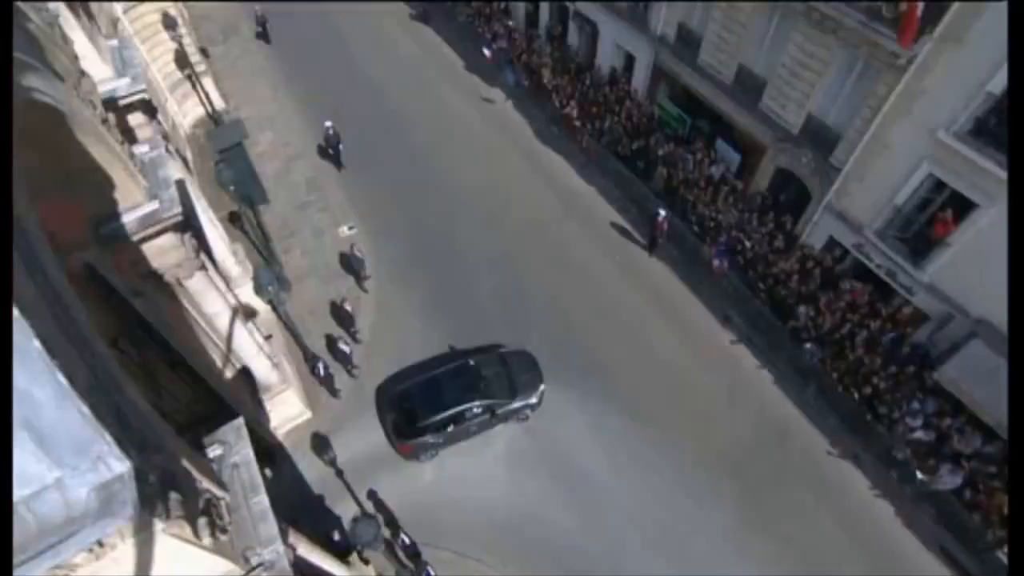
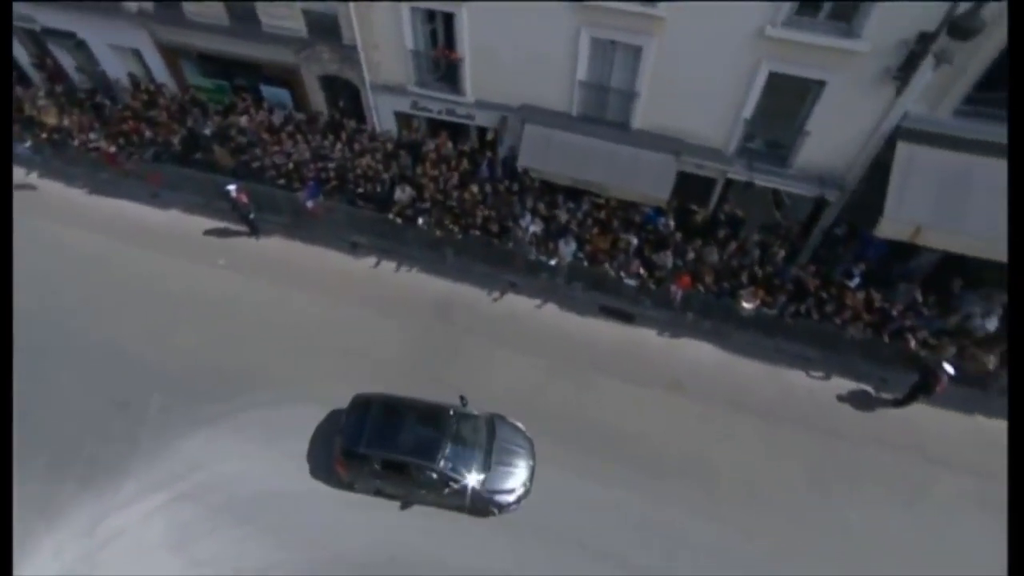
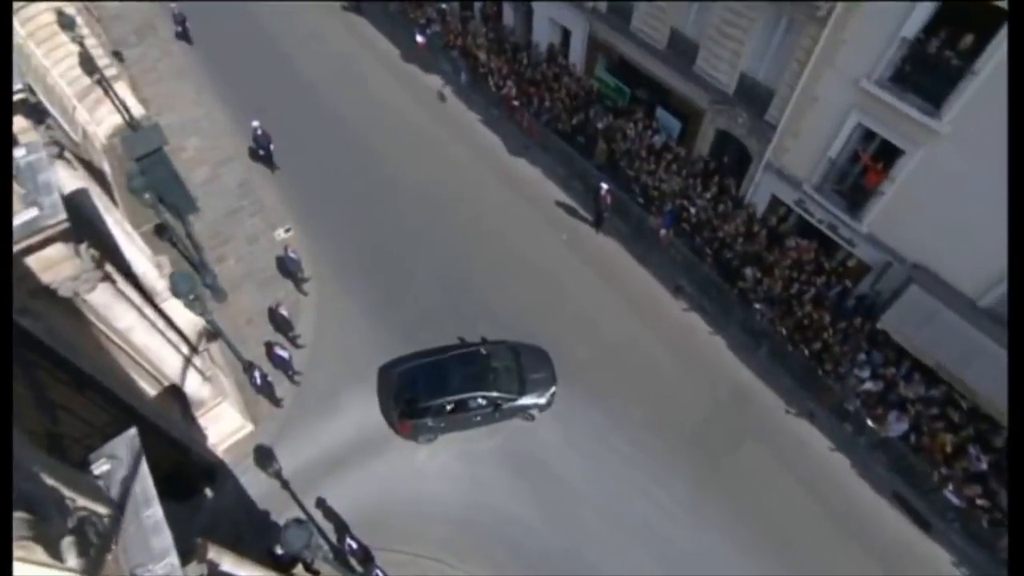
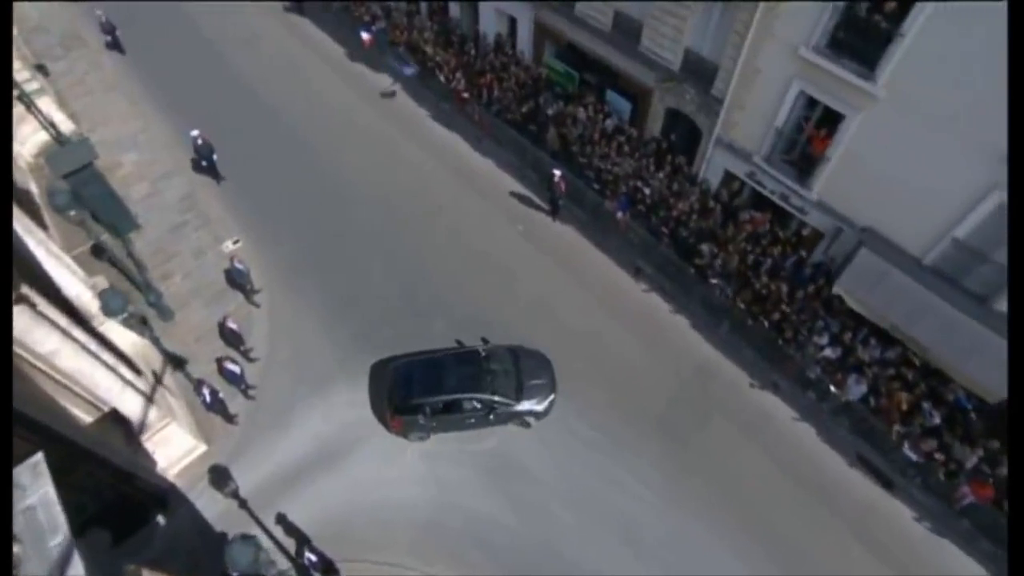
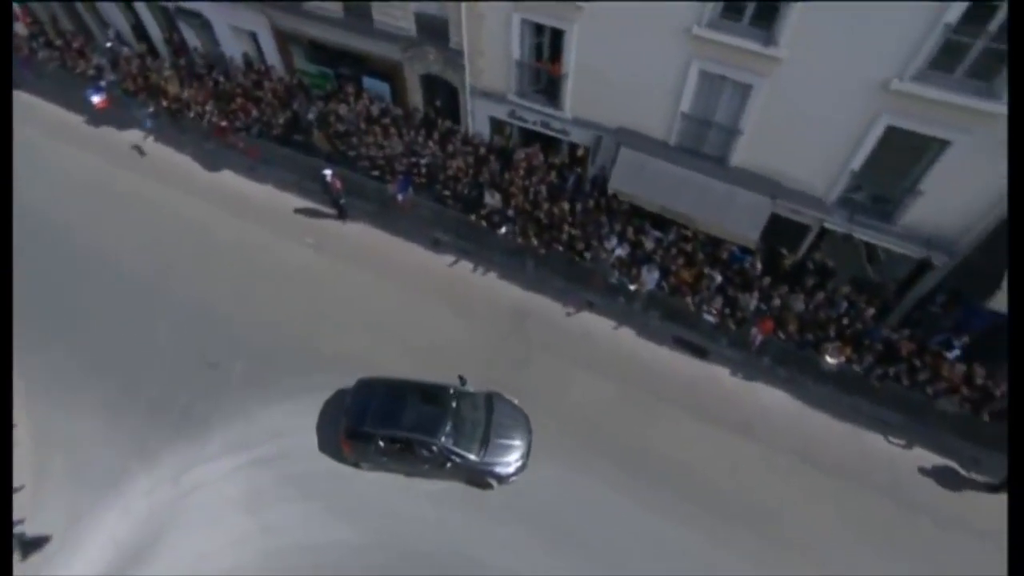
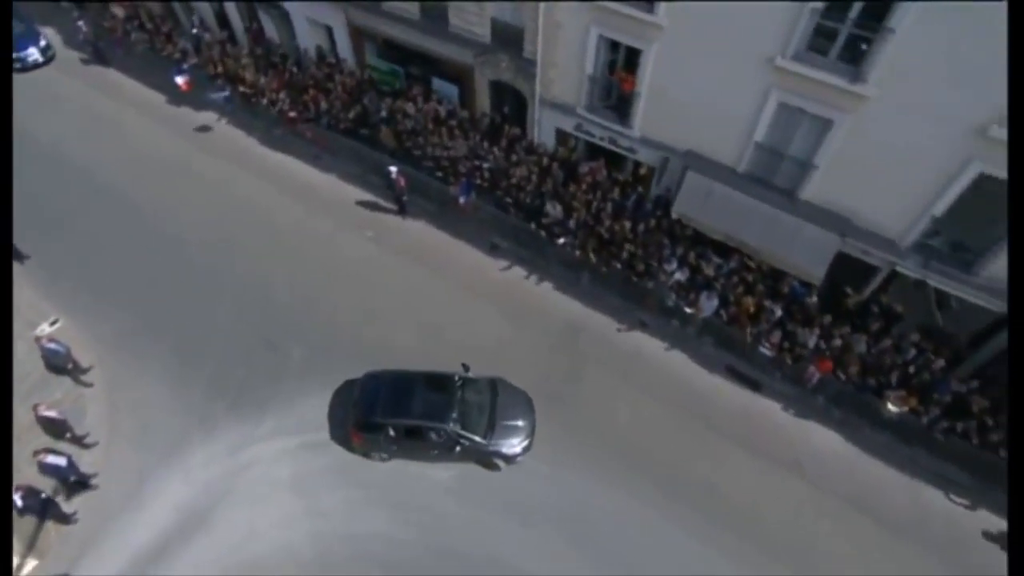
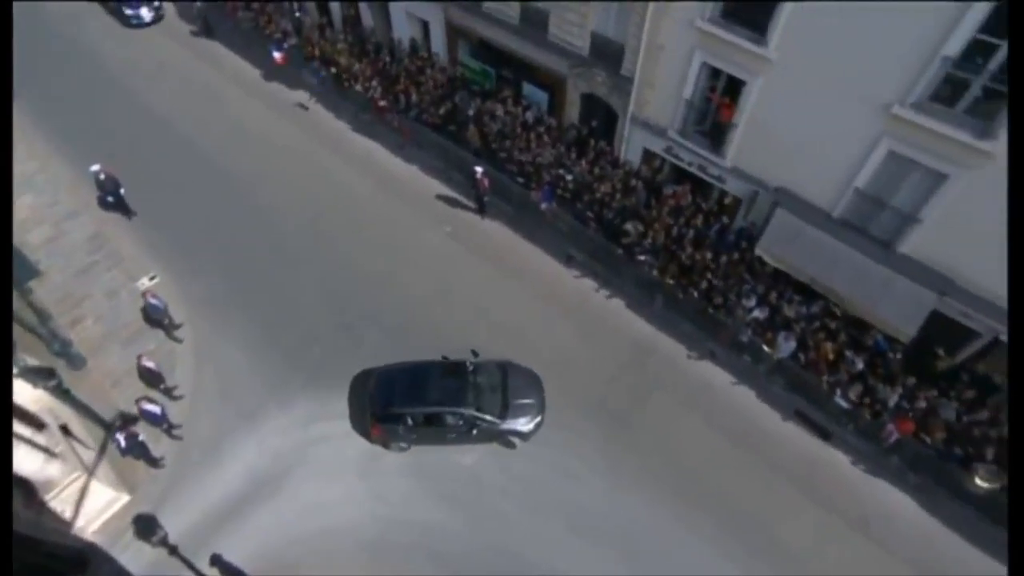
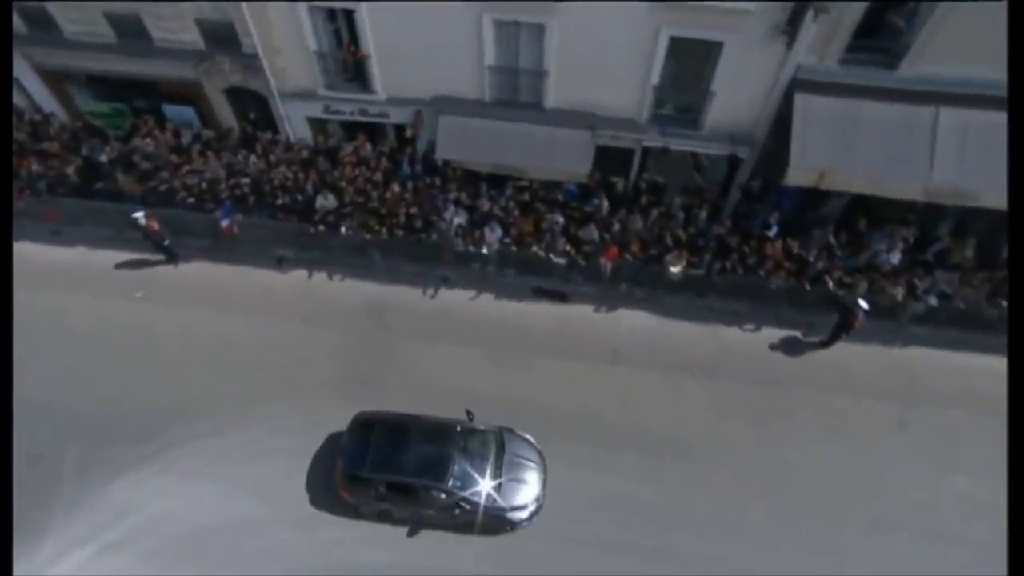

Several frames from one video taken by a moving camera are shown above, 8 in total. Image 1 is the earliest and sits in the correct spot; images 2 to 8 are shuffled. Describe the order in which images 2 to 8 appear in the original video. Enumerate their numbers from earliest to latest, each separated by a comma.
3, 4, 7, 6, 5, 2, 8
